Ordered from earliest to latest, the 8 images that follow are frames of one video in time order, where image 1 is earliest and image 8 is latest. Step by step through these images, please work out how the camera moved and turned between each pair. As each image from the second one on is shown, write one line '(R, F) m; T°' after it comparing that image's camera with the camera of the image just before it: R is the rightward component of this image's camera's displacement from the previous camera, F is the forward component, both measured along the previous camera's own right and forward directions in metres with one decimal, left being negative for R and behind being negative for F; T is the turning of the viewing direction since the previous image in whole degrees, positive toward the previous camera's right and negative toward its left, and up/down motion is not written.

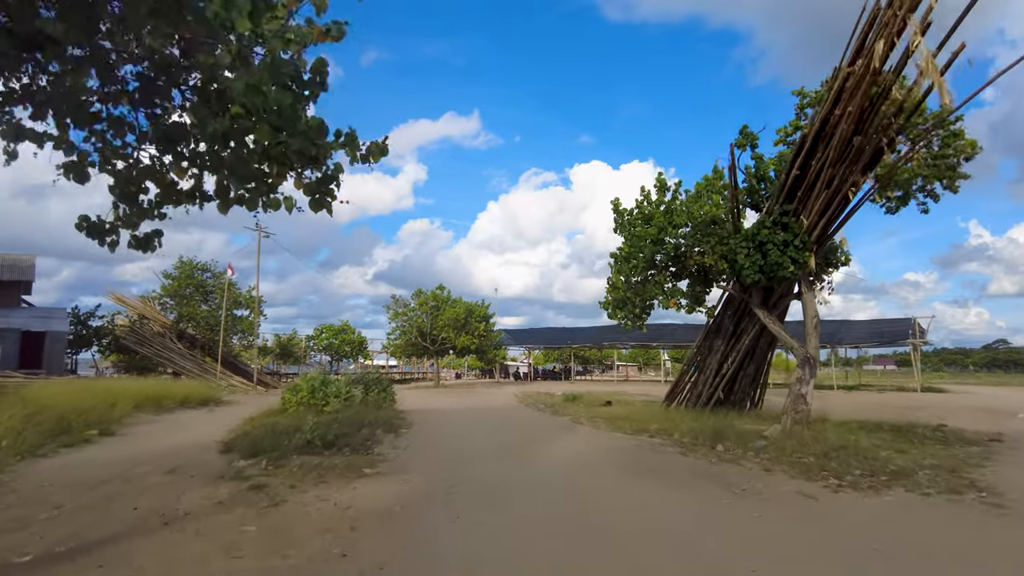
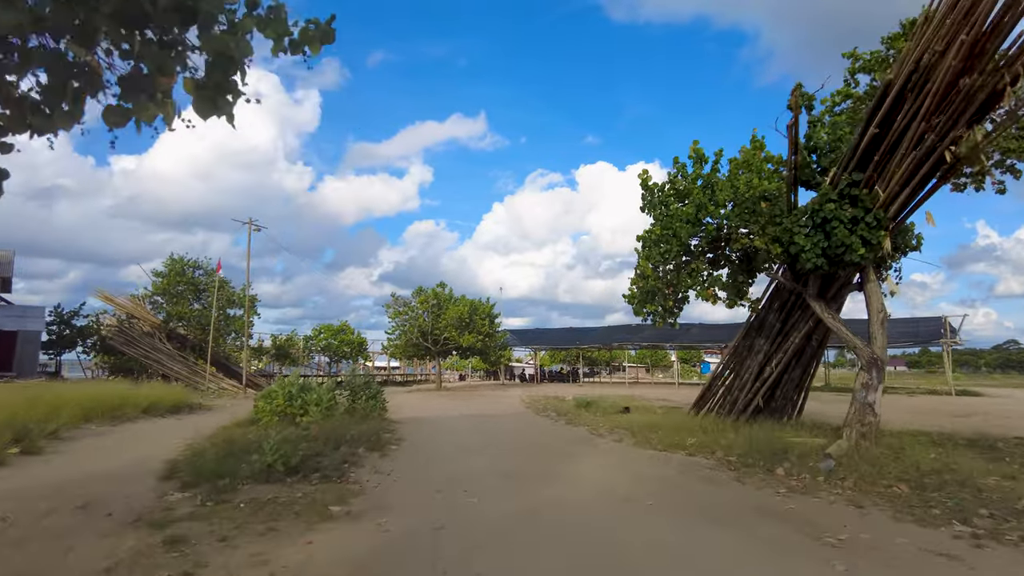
(-0.1, +1.8) m; 0°
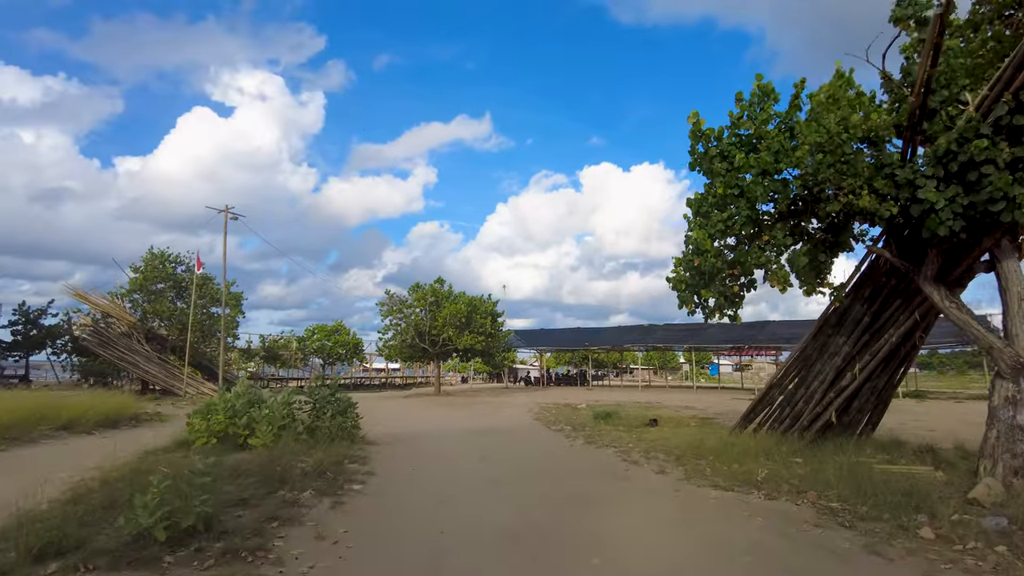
(-0.1, +2.6) m; 0°
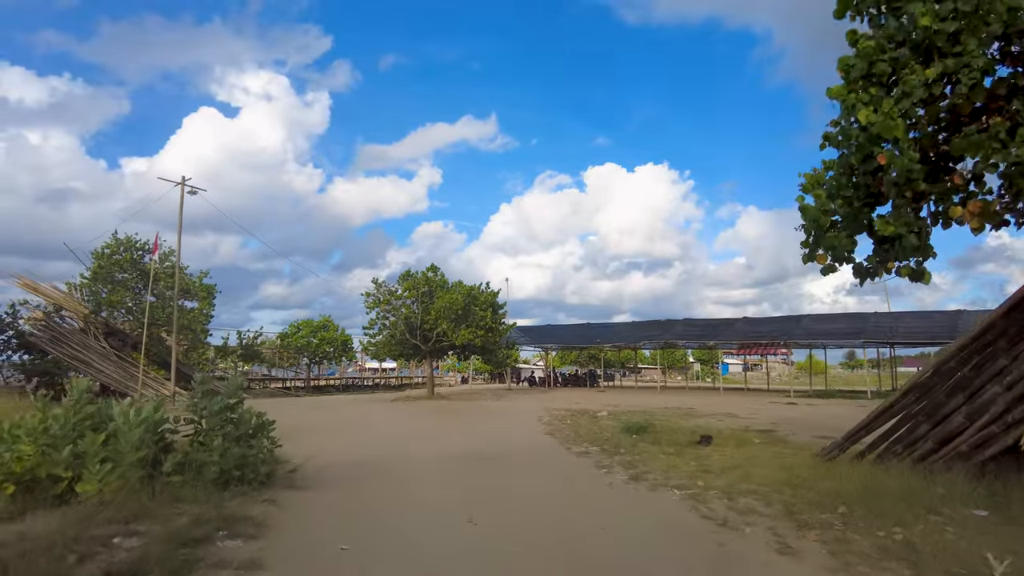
(0.0, +3.6) m; 0°
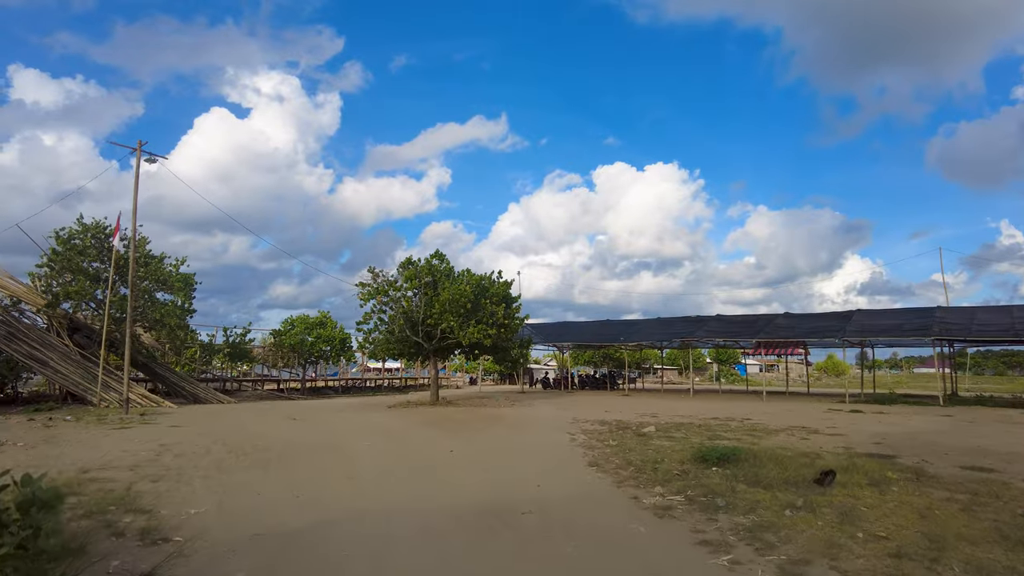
(-0.3, +3.5) m; -1°
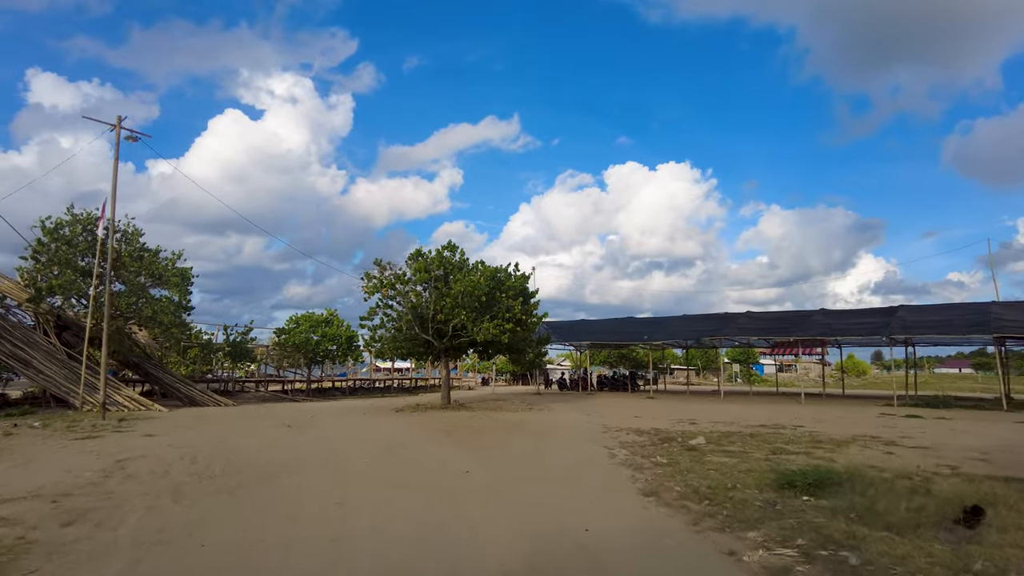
(-0.2, +1.9) m; -1°
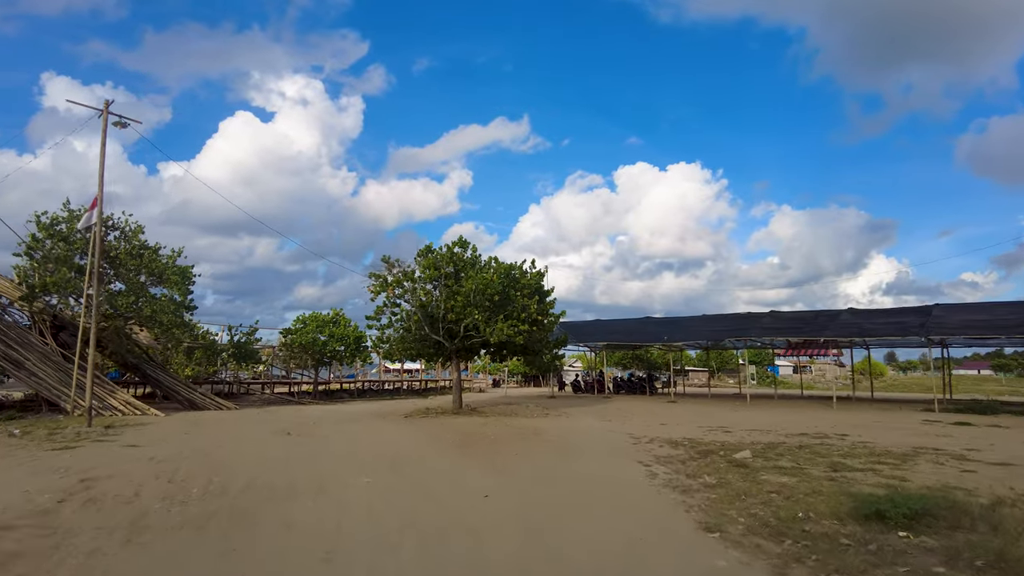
(-0.2, +1.2) m; -1°
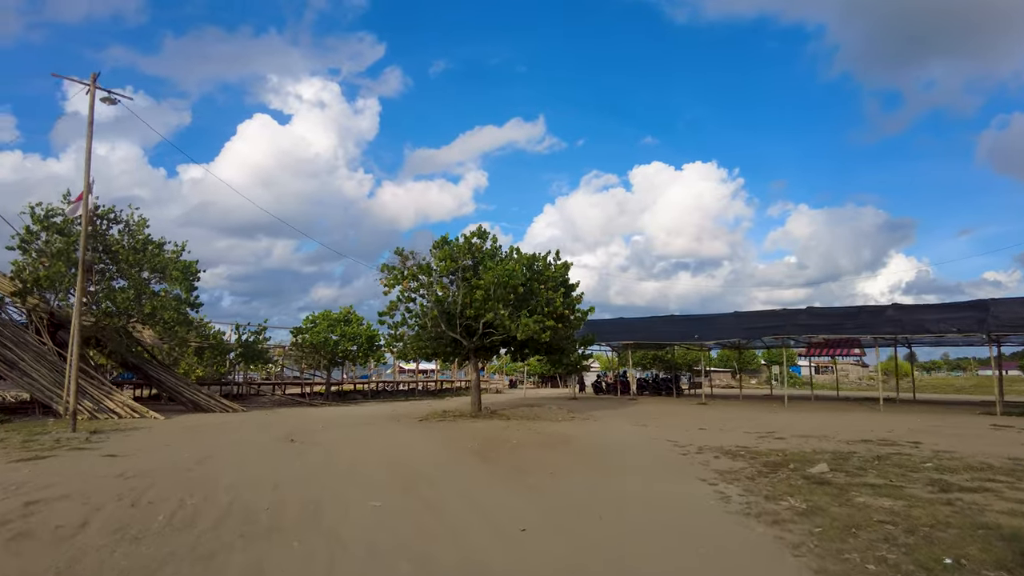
(-0.2, +1.5) m; -1°
